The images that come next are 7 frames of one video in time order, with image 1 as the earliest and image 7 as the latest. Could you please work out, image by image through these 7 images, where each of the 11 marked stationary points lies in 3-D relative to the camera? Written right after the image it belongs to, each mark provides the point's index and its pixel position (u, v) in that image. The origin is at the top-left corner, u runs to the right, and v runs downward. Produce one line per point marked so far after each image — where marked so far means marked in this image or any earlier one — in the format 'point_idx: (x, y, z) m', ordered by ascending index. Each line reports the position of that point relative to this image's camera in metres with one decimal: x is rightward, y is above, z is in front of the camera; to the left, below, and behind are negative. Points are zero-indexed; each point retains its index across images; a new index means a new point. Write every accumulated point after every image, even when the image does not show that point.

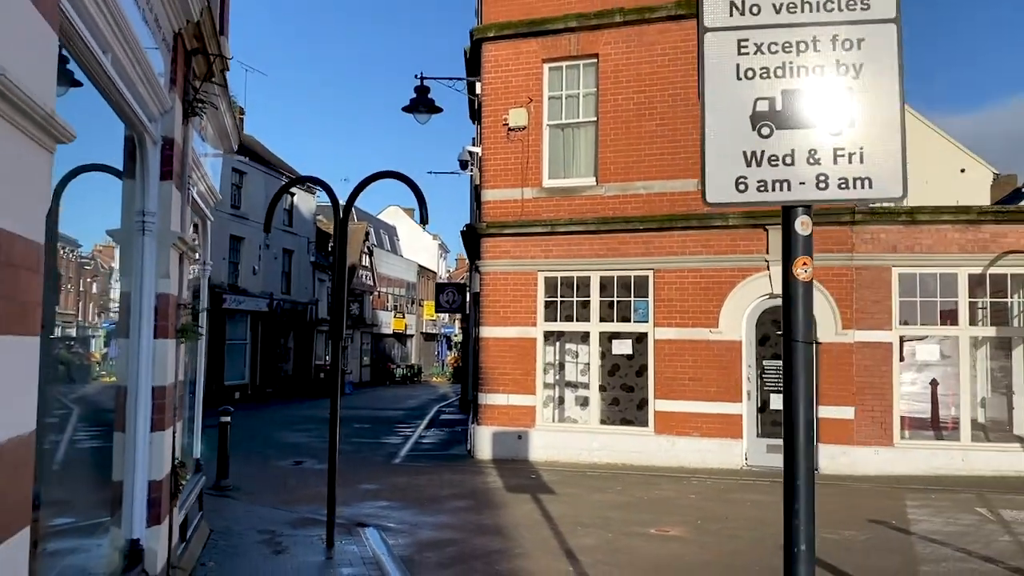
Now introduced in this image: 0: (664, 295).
0: (+2.3, -0.1, +12.1) m
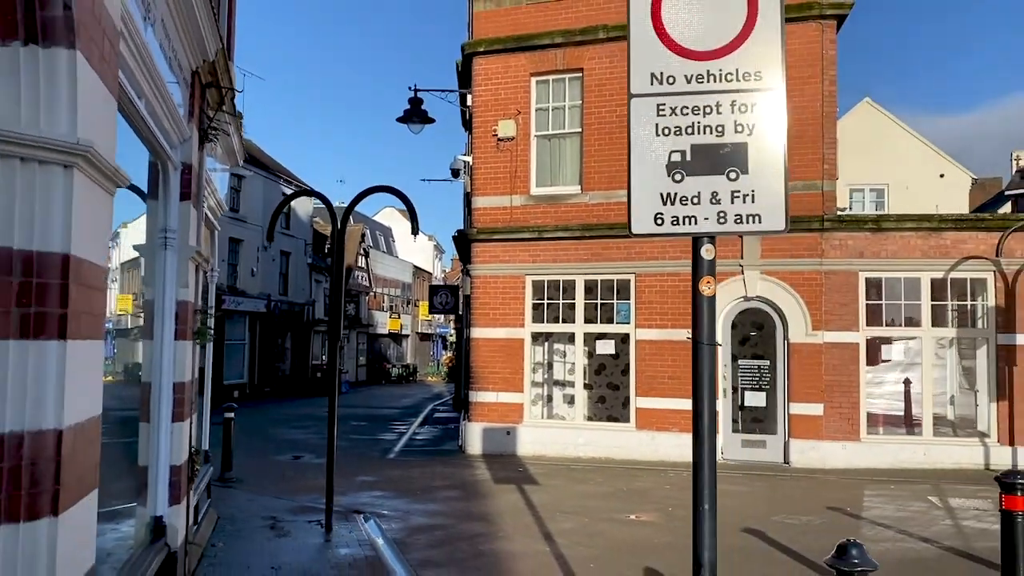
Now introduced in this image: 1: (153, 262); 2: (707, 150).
0: (+2.1, -0.1, +12.7) m
1: (-2.3, +0.2, +5.3) m
2: (+0.8, +0.5, +3.1) m
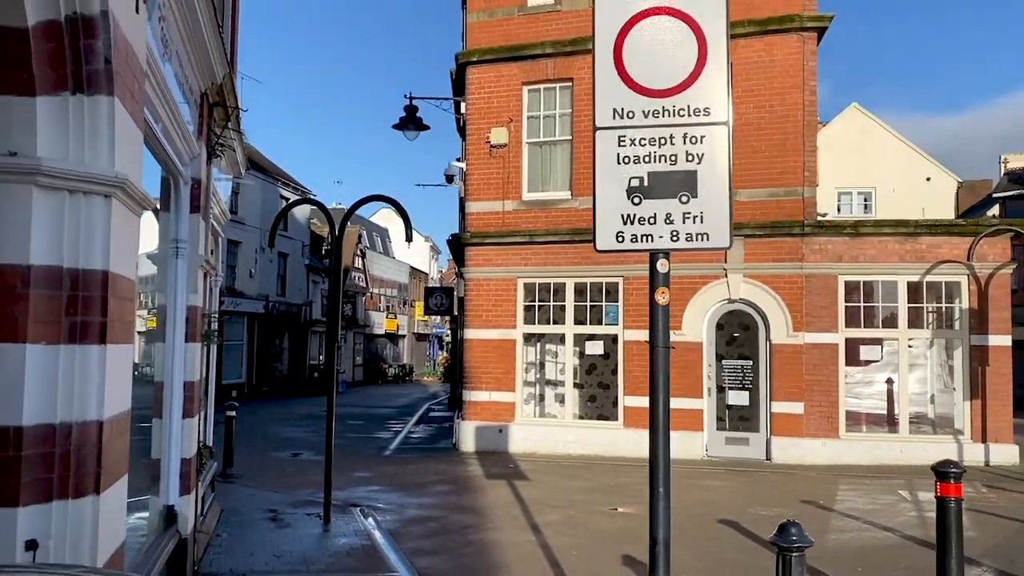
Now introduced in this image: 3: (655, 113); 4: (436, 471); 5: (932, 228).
0: (+2.0, -0.2, +13.2) m
1: (-2.4, +0.1, +5.7) m
2: (+0.7, +0.5, +3.5) m
3: (+0.6, +0.8, +3.5) m
4: (-1.1, -2.6, +11.5) m
5: (+6.3, +0.9, +12.2) m
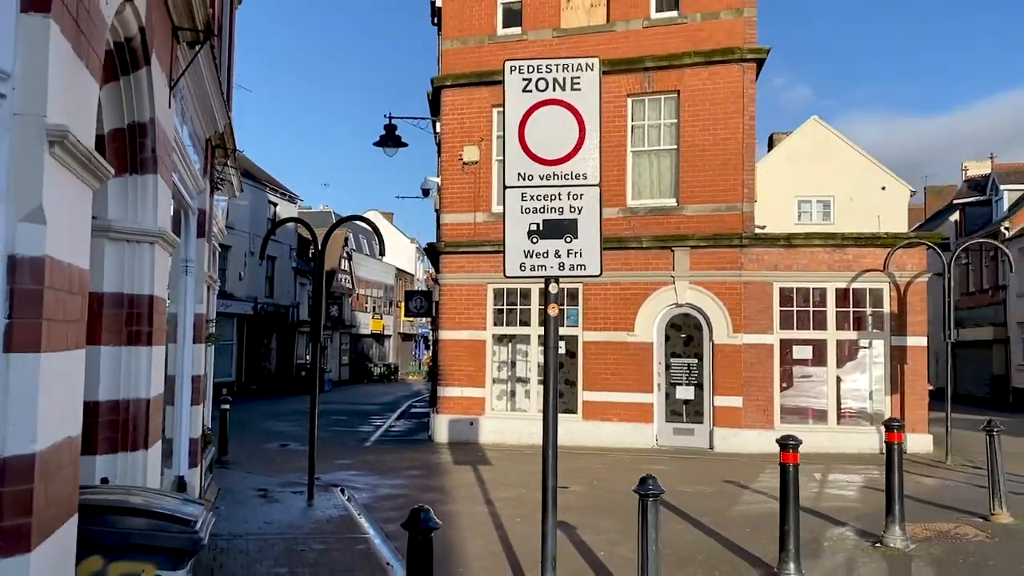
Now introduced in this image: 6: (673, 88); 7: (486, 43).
0: (+1.4, -0.3, +14.5) m
1: (-2.9, 0.0, +7.0) m
2: (+0.2, +0.4, +4.8) m
3: (+0.2, +0.7, +4.9) m
4: (-1.6, -2.7, +12.8) m
5: (+5.8, +0.8, +13.6) m
6: (+2.8, +3.5, +14.3) m
7: (-0.5, +4.7, +15.5) m
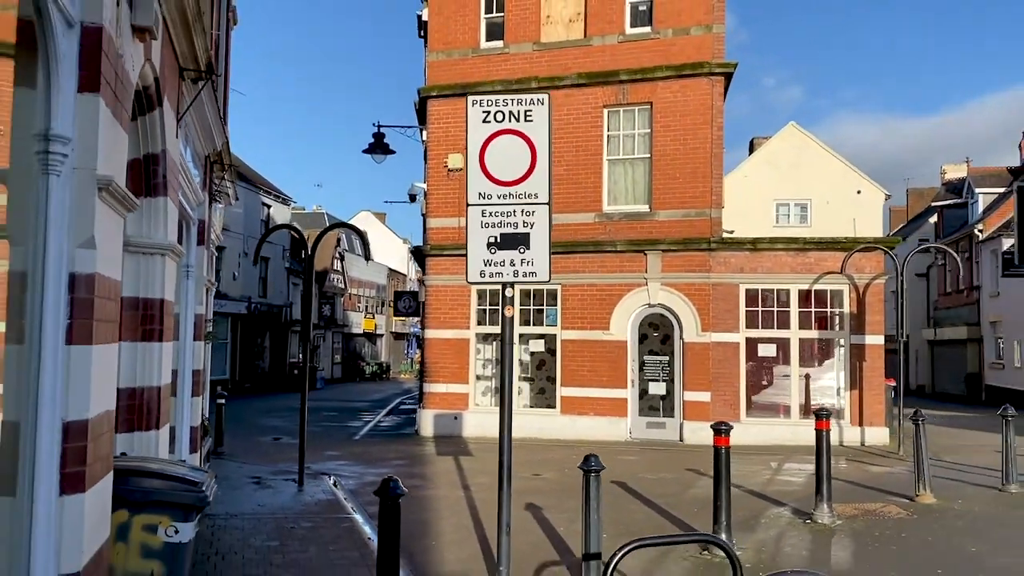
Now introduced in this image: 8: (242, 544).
0: (+1.1, -0.3, +15.3) m
1: (-3.2, 0.0, +7.7) m
2: (0.0, +0.4, +5.6) m
3: (-0.1, +0.6, +5.6) m
4: (-1.9, -2.7, +13.5) m
5: (+5.4, +0.8, +14.4) m
6: (+2.5, +3.5, +15.1) m
7: (-0.8, +4.7, +16.3) m
8: (-2.3, -2.2, +6.9) m
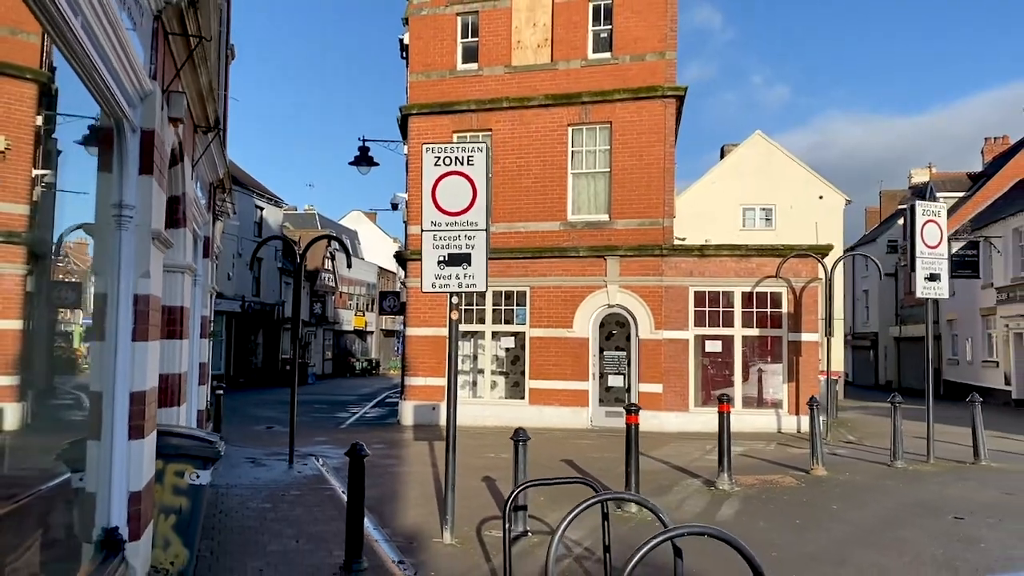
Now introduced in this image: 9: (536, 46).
0: (+0.5, -0.3, +16.8) m
1: (-3.7, -0.1, +9.2) m
2: (-0.5, +0.3, +7.1) m
3: (-0.5, +0.6, +7.2) m
4: (-2.5, -2.7, +15.0) m
5: (+4.9, +0.7, +16.0) m
6: (+1.9, +3.5, +16.7) m
7: (-1.4, +4.6, +17.8) m
8: (-2.8, -2.3, +8.4) m
9: (+0.5, +5.2, +17.3) m
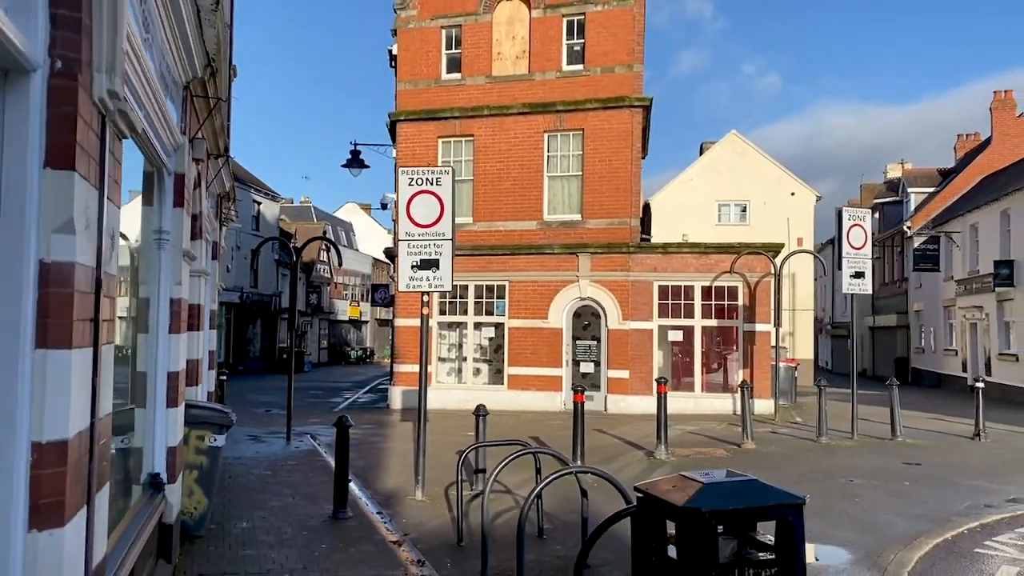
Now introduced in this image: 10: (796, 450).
0: (+0.1, -0.2, +18.3) m
1: (-4.1, 0.0, +10.6) m
2: (-0.9, +0.3, +8.5) m
3: (-1.0, +0.6, +8.6) m
4: (-2.9, -2.6, +16.5) m
5: (+4.4, +0.8, +17.4) m
6: (+1.5, +3.6, +18.0) m
7: (-1.9, +4.8, +19.1) m
8: (-3.2, -2.2, +9.9) m
9: (+0.1, +5.3, +18.7) m
10: (+4.0, -2.2, +11.3) m
